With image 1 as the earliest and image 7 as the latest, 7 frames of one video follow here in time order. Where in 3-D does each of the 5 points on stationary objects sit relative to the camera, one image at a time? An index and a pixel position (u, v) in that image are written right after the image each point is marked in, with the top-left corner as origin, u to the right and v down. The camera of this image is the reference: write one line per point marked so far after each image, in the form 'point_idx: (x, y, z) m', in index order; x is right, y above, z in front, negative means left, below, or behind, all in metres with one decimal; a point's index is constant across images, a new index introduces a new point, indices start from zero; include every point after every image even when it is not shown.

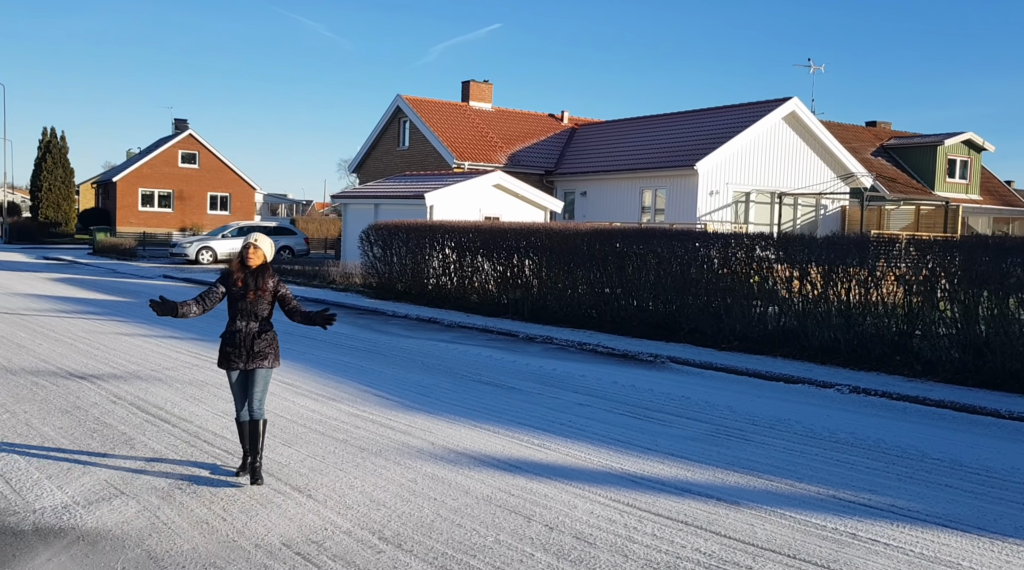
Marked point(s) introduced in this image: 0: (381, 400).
0: (-1.2, -1.1, +8.3) m
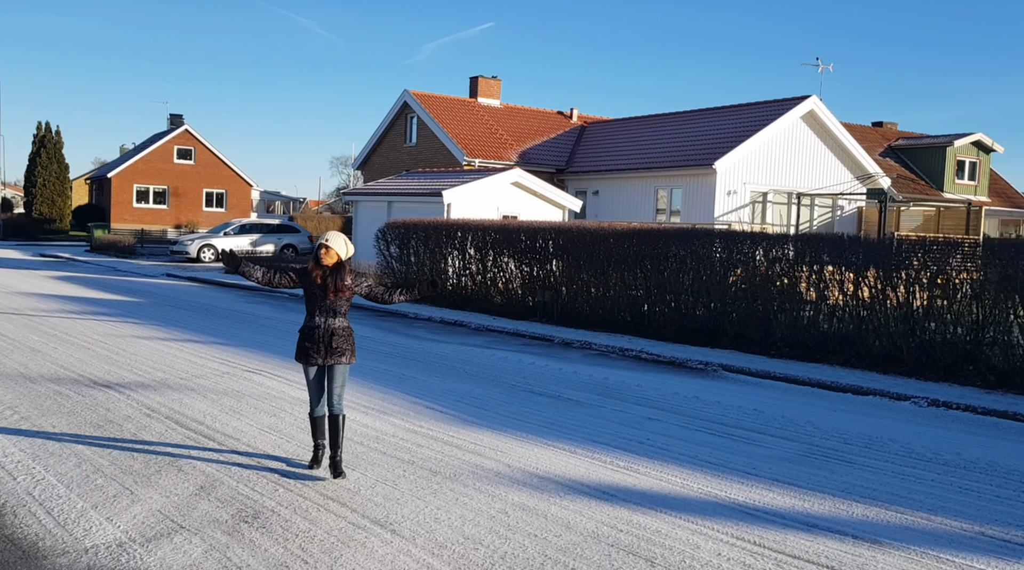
0: (-0.7, -1.1, +7.7) m
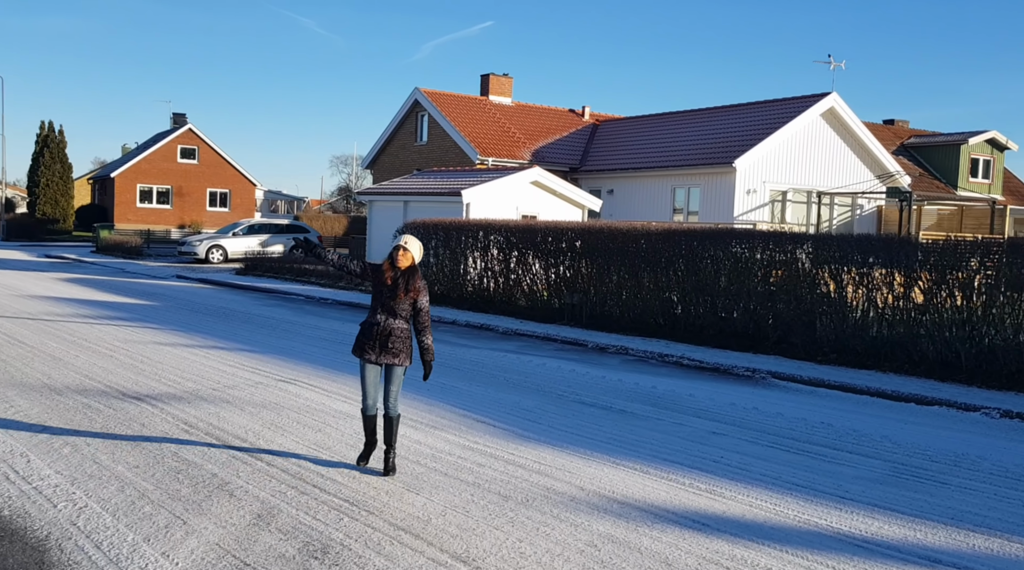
0: (-0.2, -1.2, +7.2) m
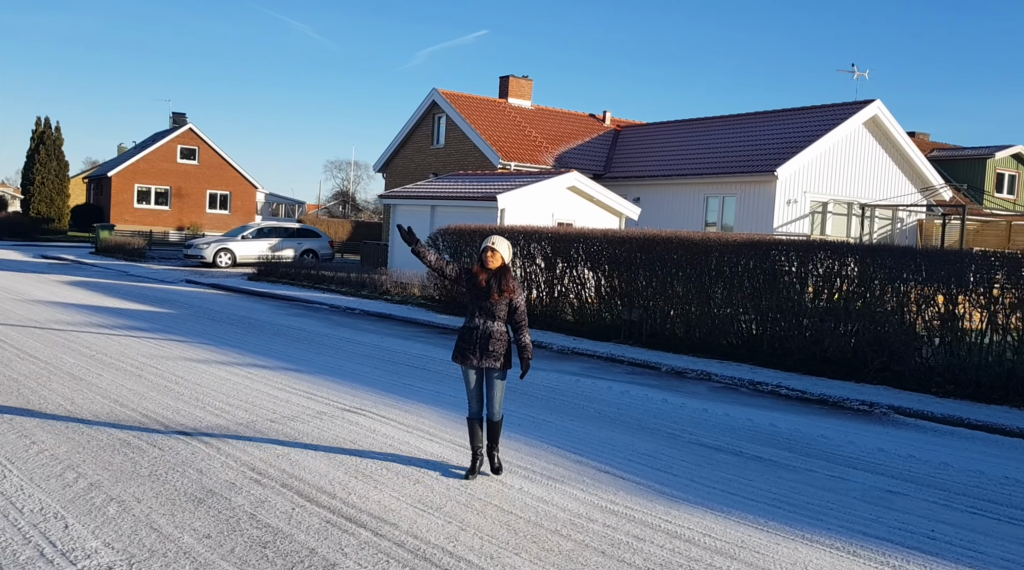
0: (+0.7, -1.3, +5.9) m
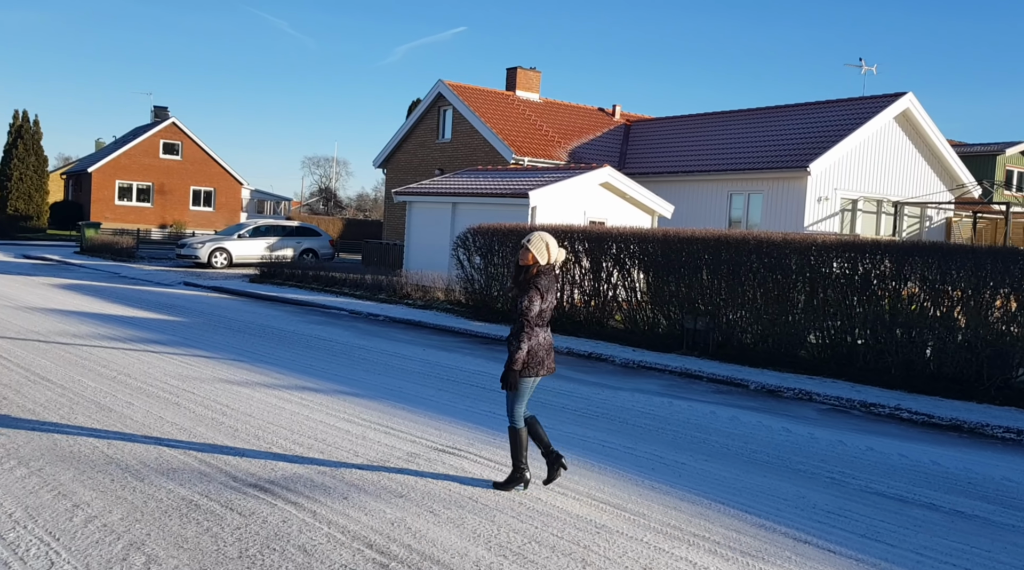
0: (+1.7, -1.4, +4.7) m
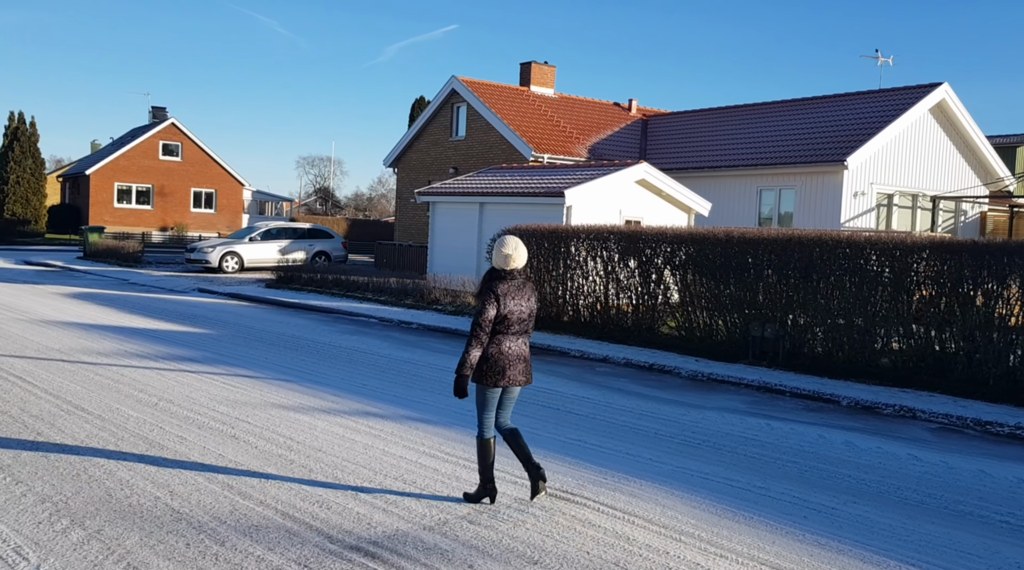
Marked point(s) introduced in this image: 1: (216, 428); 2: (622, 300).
0: (+2.5, -1.5, +3.9) m
1: (-2.4, -1.2, +7.3) m
2: (+1.8, -0.3, +14.6) m
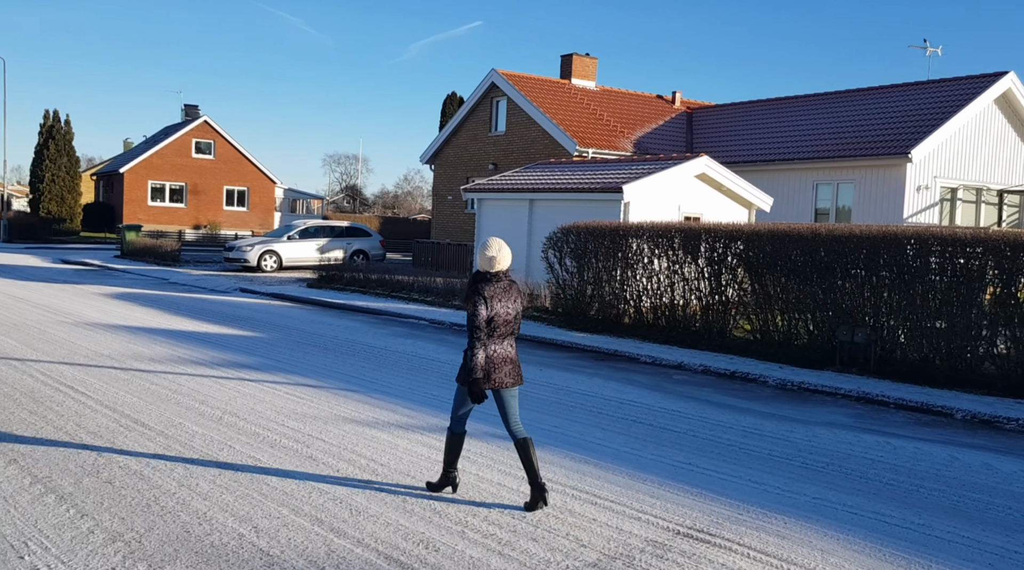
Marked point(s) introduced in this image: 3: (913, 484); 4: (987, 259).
0: (+3.1, -1.6, +3.1) m
1: (-1.7, -1.2, +6.7) m
2: (+2.7, -0.3, +13.8) m
3: (+2.8, -1.4, +6.2) m
4: (+5.4, +0.3, +10.3) m
